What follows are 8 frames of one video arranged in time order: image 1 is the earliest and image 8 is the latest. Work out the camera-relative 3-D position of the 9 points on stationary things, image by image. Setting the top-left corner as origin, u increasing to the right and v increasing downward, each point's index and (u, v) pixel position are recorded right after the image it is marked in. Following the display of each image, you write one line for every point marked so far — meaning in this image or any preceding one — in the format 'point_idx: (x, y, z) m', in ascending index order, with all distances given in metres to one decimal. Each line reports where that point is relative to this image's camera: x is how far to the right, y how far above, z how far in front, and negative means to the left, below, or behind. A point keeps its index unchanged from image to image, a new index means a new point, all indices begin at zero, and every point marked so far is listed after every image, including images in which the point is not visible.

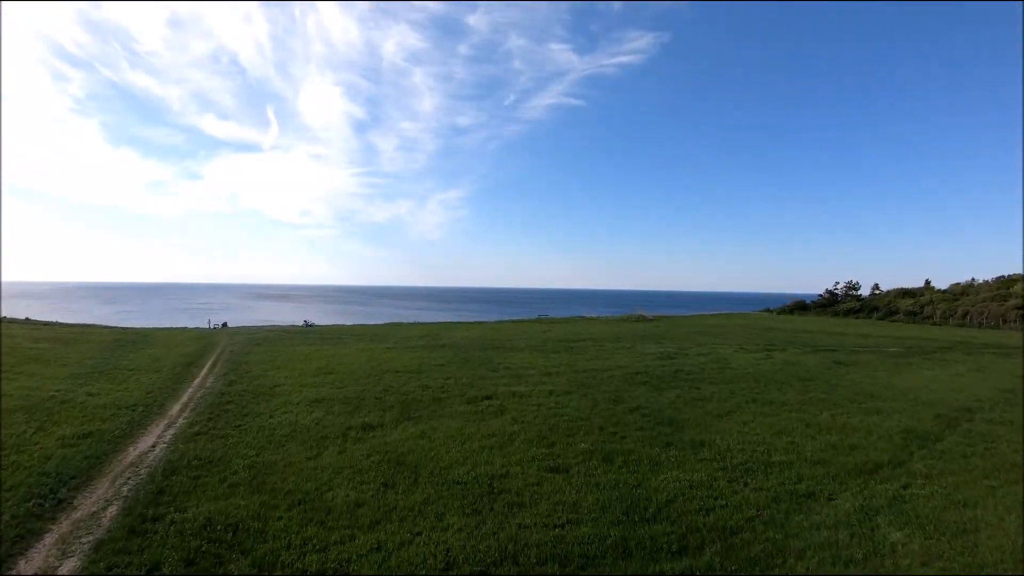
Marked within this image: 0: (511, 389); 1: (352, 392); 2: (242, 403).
0: (-0.1, -2.9, +13.6) m
1: (-4.6, -3.0, +13.7) m
2: (-7.8, -3.4, +13.9) m
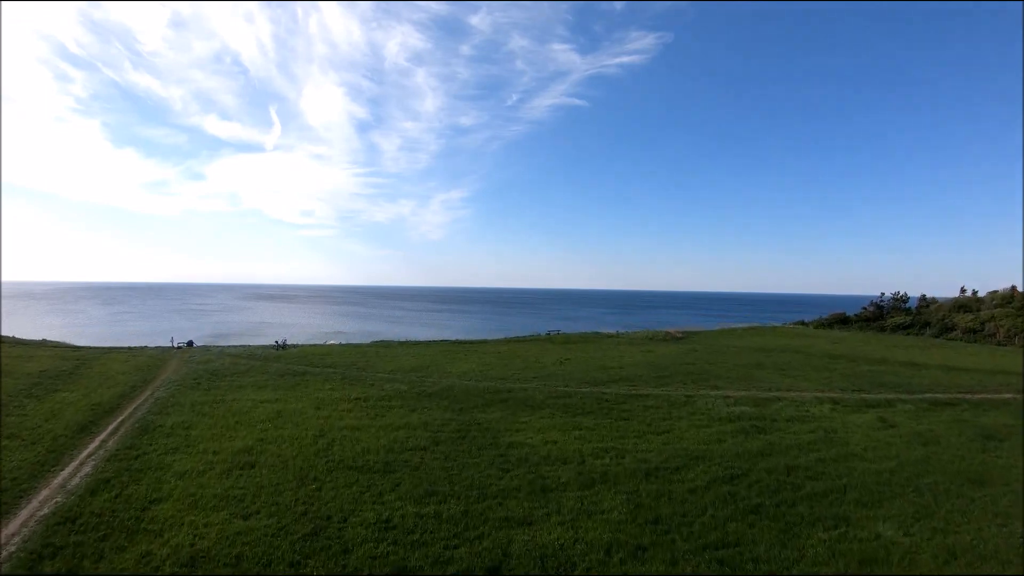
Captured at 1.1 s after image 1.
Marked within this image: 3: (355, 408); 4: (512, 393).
0: (+0.3, -4.0, +7.8) m
1: (-4.2, -4.2, +7.9) m
2: (-7.4, -4.6, +8.2) m
3: (-4.9, -4.0, +15.1) m
4: (0.0, -3.7, +16.8) m
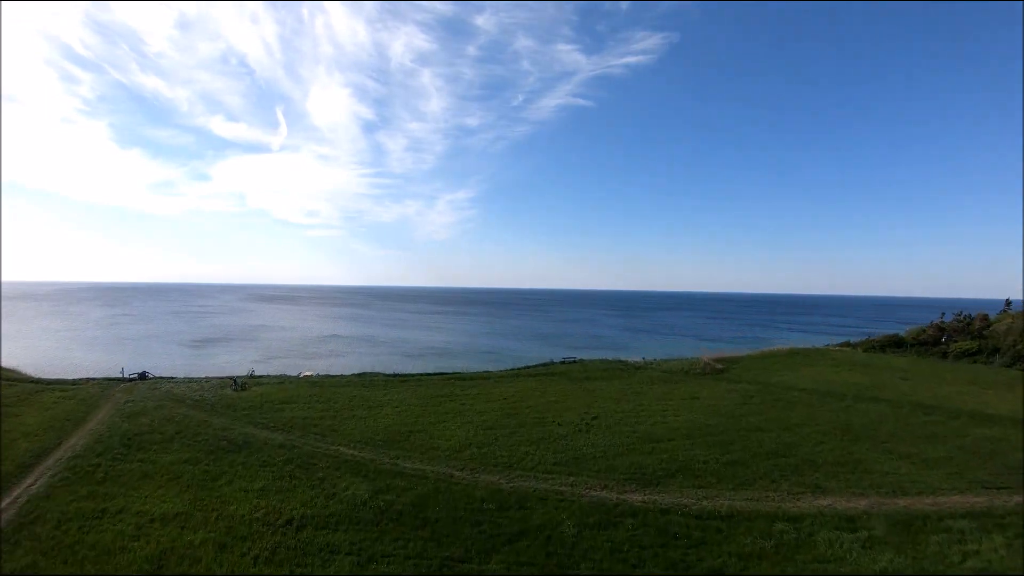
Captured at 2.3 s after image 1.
0: (+0.5, -5.6, +2.3) m
1: (-4.0, -5.7, +2.4) m
2: (-7.2, -6.1, +2.7) m
3: (-4.7, -5.5, +9.6) m
4: (+0.3, -5.2, +11.2) m
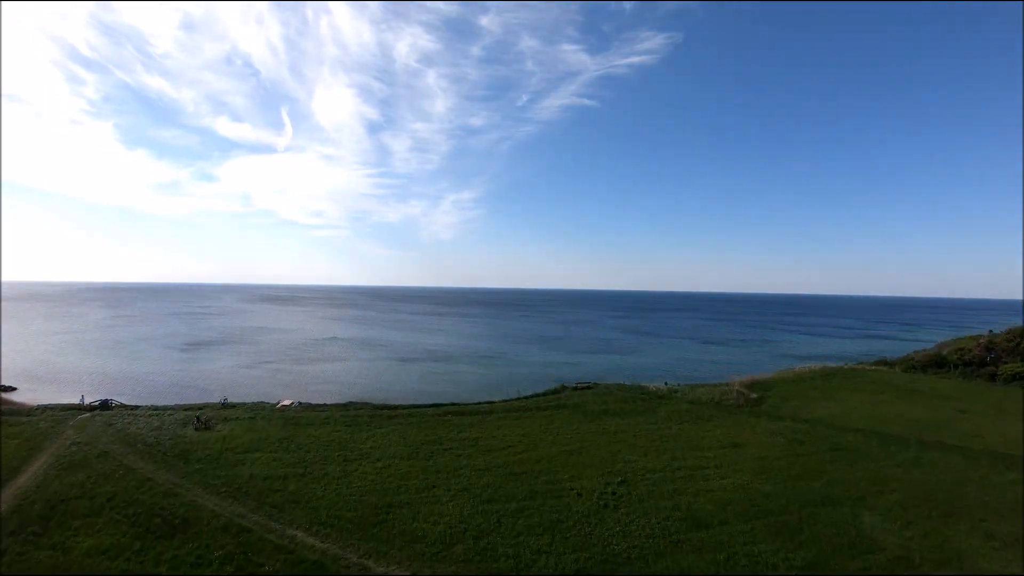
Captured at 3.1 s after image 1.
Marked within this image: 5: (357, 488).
0: (+0.6, -6.7, -1.2) m
1: (-3.9, -6.8, -1.0) m
2: (-7.2, -7.2, -0.7) m
3: (-4.6, -6.6, +6.2) m
4: (+0.4, -6.3, +7.8) m
5: (-4.8, -6.3, +14.8) m
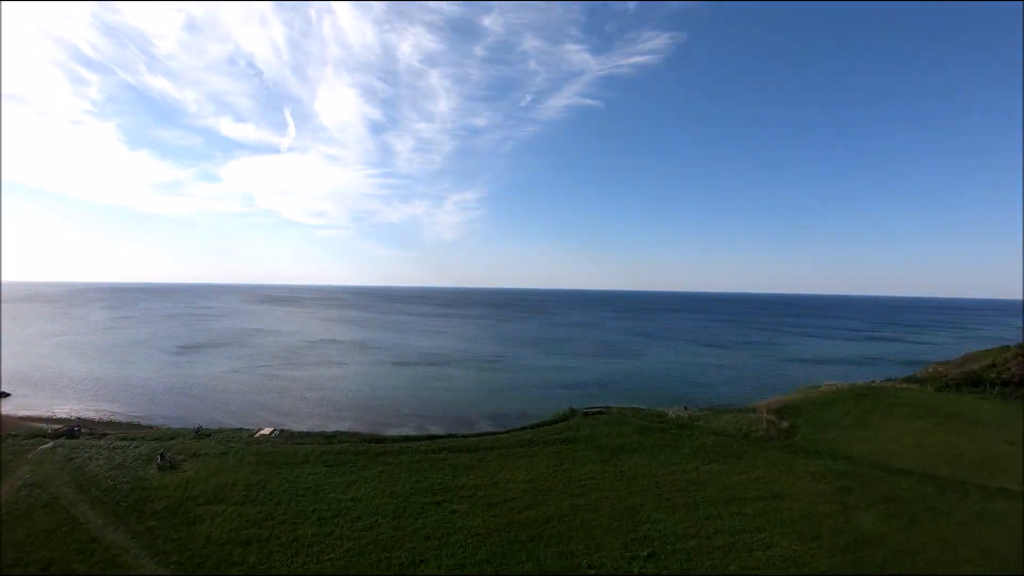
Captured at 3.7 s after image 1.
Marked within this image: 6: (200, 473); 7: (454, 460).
0: (+0.6, -7.6, -3.6) m
1: (-3.9, -7.7, -3.5) m
2: (-7.1, -8.1, -3.2) m
3: (-4.5, -7.5, +3.8) m
4: (+0.5, -7.2, +5.3) m
5: (-4.7, -7.2, +12.3) m
6: (-12.0, -7.2, +18.7) m
7: (-2.3, -6.9, +18.7) m
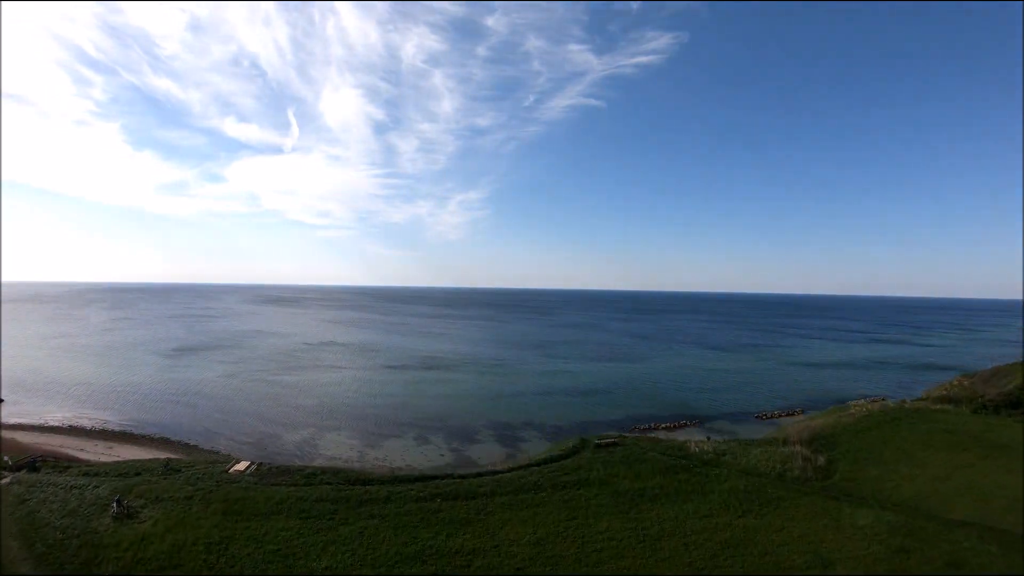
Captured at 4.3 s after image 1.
0: (-3.2, -8.6, -2.5) m
1: (-7.7, -8.7, -2.3) m
2: (-11.0, -9.1, -2.0) m
3: (-8.3, -8.5, +5.0) m
4: (-3.3, -8.2, +6.5) m
5: (-8.5, -8.2, +13.5) m
6: (-15.7, -8.2, +19.9) m
7: (-6.0, -7.9, +19.9) m
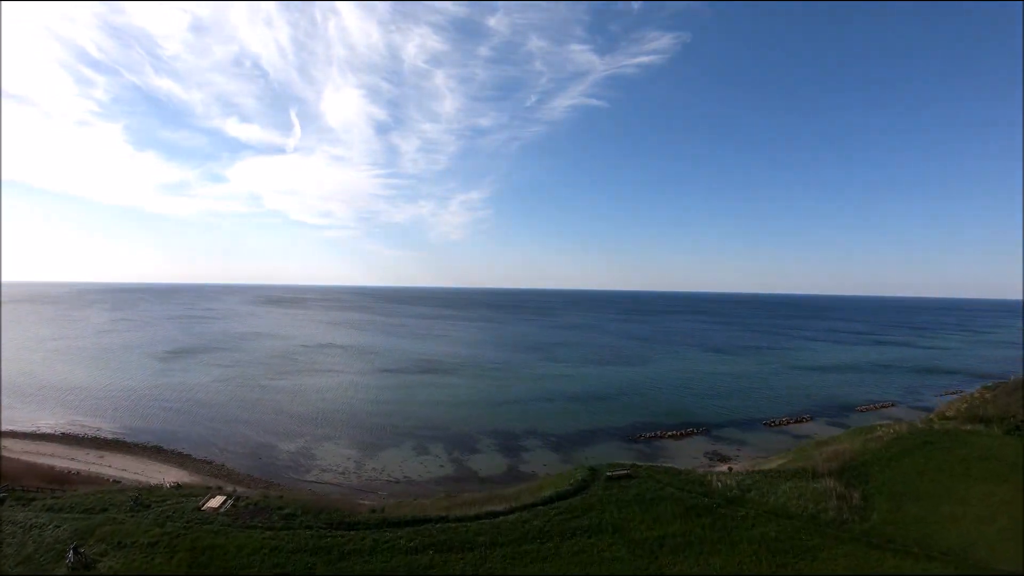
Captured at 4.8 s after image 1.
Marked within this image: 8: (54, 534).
0: (-3.2, -9.3, -4.4) m
1: (-7.7, -9.4, -4.2) m
2: (-10.9, -9.8, -3.9) m
3: (-8.2, -9.2, +3.0) m
4: (-3.3, -9.0, +4.5) m
5: (-8.4, -8.9, +11.6) m
6: (-15.6, -8.9, +18.0) m
7: (-5.9, -8.6, +18.0) m
8: (-20.8, -9.2, +21.5) m
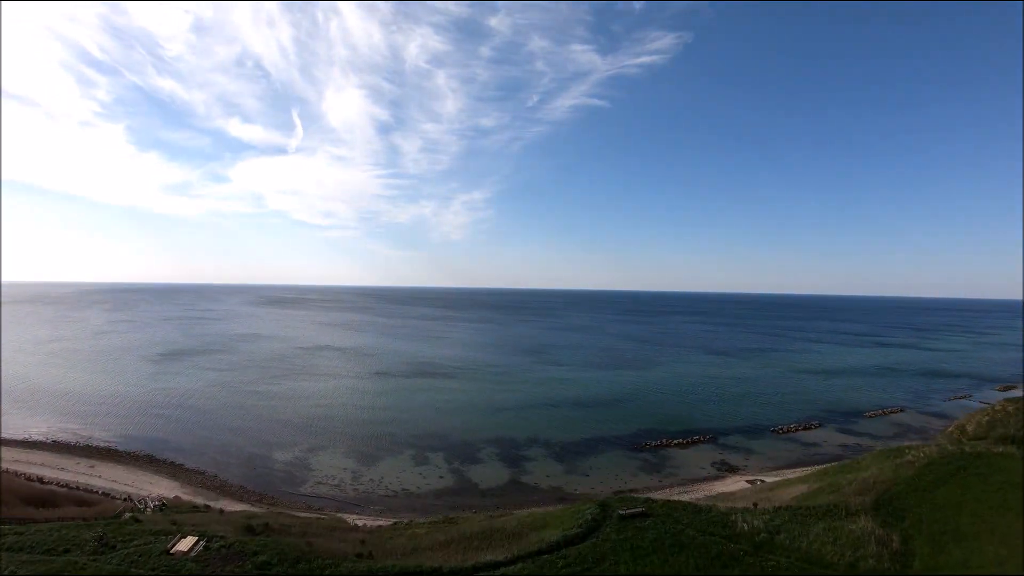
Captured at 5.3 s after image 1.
0: (-3.2, -10.0, -6.3) m
1: (-7.7, -10.1, -6.0) m
2: (-10.9, -10.5, -5.7) m
3: (-8.2, -10.0, +1.2) m
4: (-3.2, -9.7, +2.7) m
5: (-8.3, -9.6, +9.7) m
6: (-15.5, -9.7, +16.2) m
7: (-5.9, -9.4, +16.1) m
8: (-20.7, -10.0, +19.7) m
